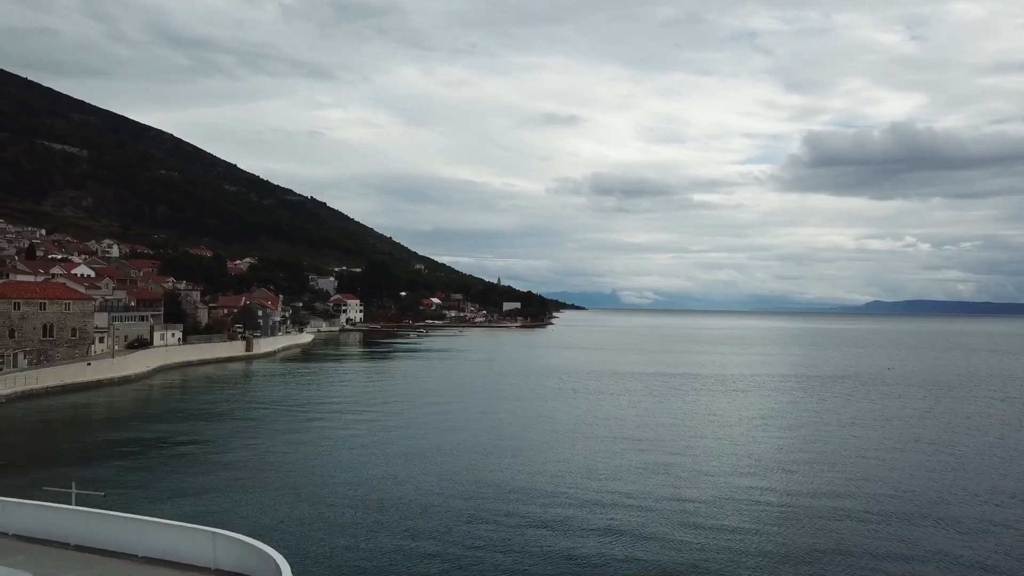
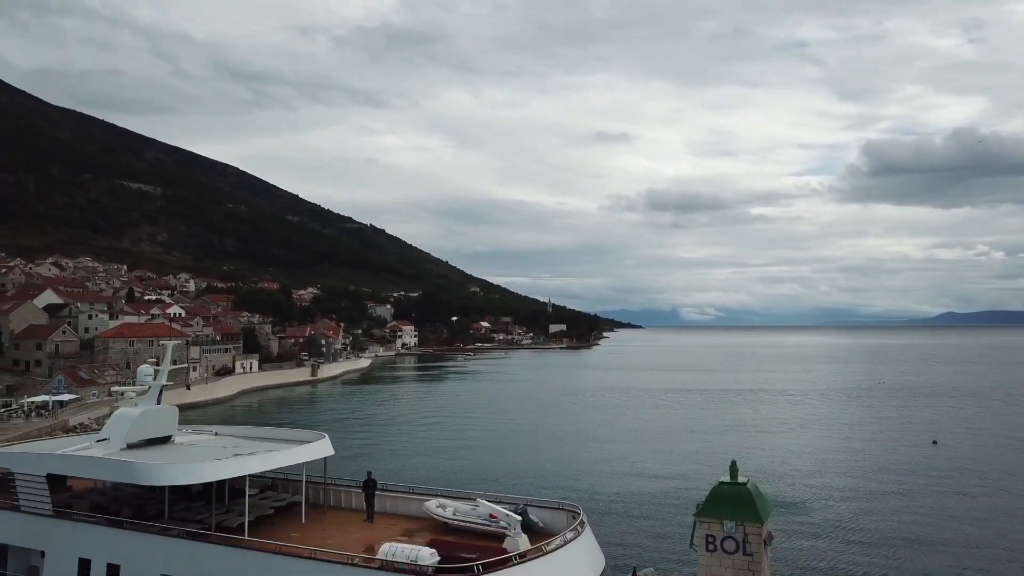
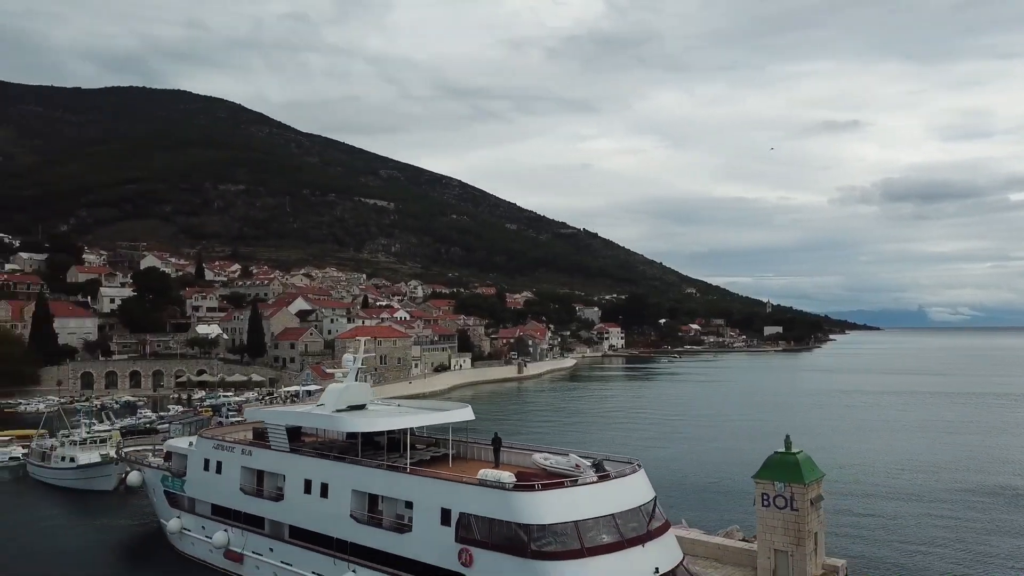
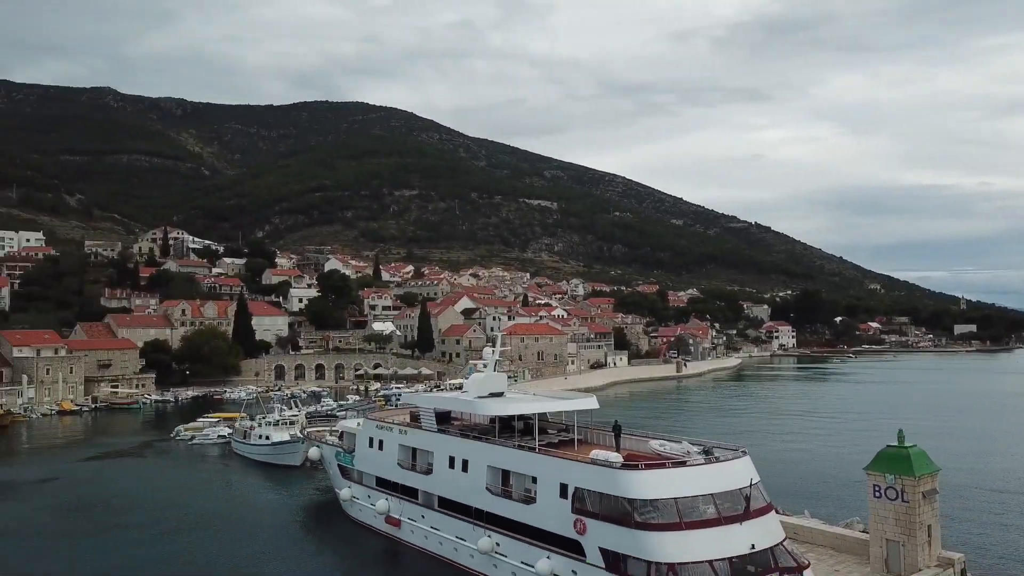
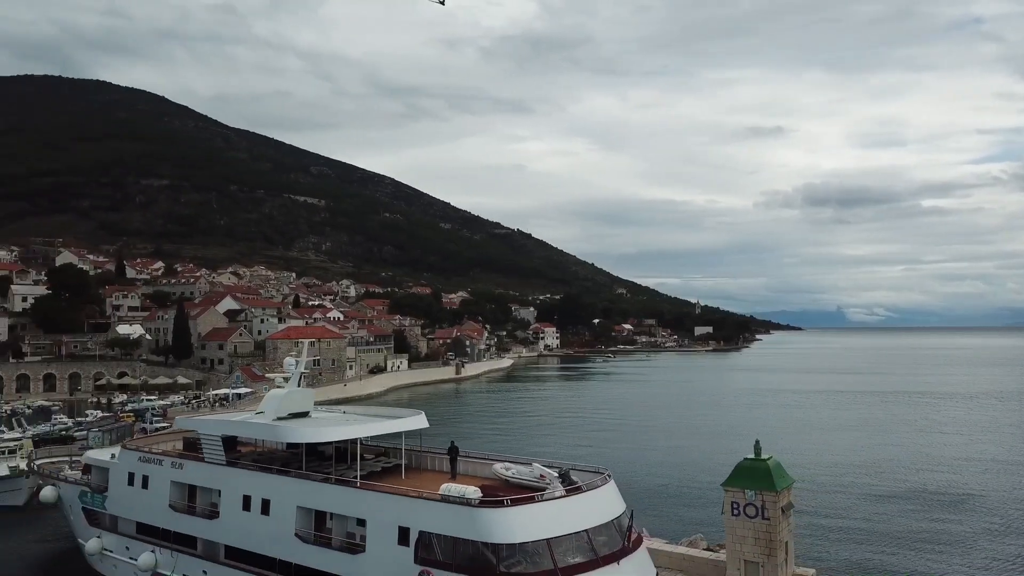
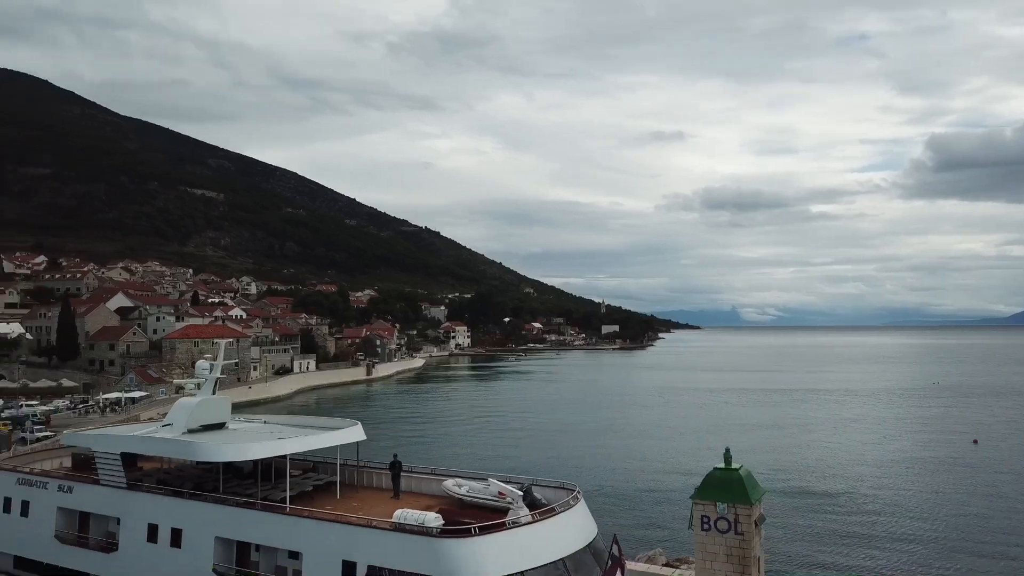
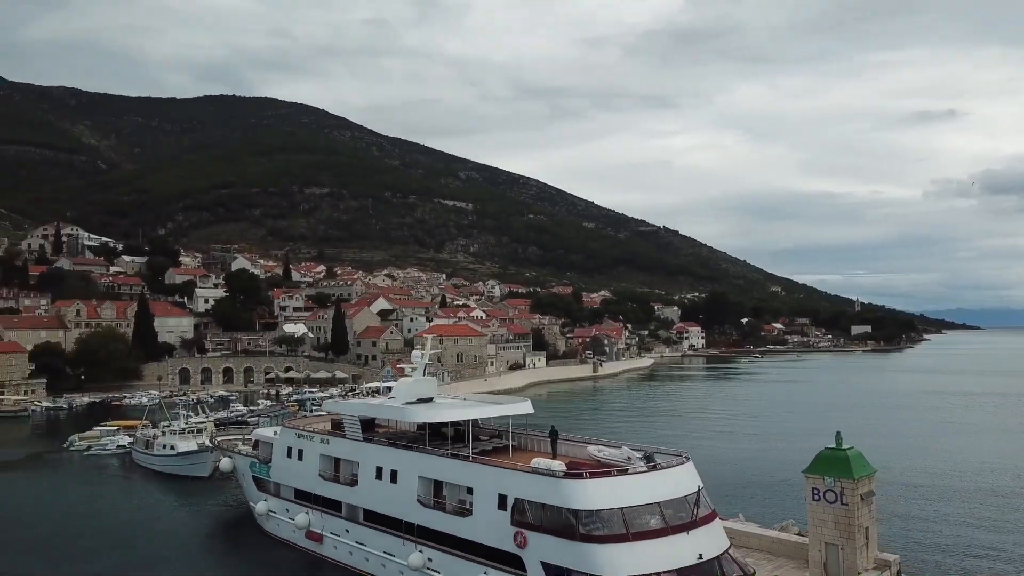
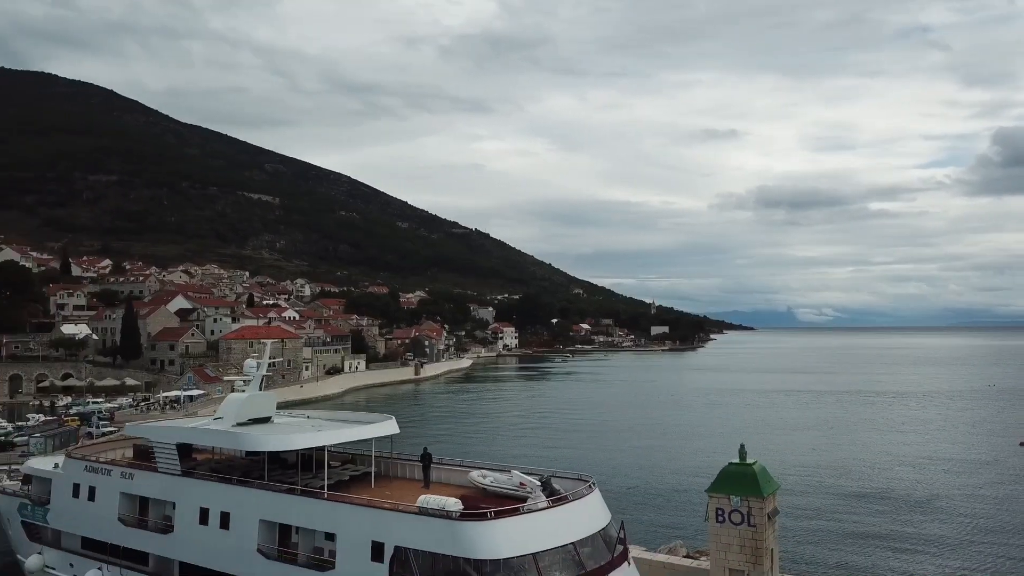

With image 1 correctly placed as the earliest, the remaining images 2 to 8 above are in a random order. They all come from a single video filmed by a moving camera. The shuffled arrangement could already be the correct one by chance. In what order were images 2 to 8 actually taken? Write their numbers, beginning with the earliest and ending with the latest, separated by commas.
2, 6, 8, 5, 3, 7, 4
